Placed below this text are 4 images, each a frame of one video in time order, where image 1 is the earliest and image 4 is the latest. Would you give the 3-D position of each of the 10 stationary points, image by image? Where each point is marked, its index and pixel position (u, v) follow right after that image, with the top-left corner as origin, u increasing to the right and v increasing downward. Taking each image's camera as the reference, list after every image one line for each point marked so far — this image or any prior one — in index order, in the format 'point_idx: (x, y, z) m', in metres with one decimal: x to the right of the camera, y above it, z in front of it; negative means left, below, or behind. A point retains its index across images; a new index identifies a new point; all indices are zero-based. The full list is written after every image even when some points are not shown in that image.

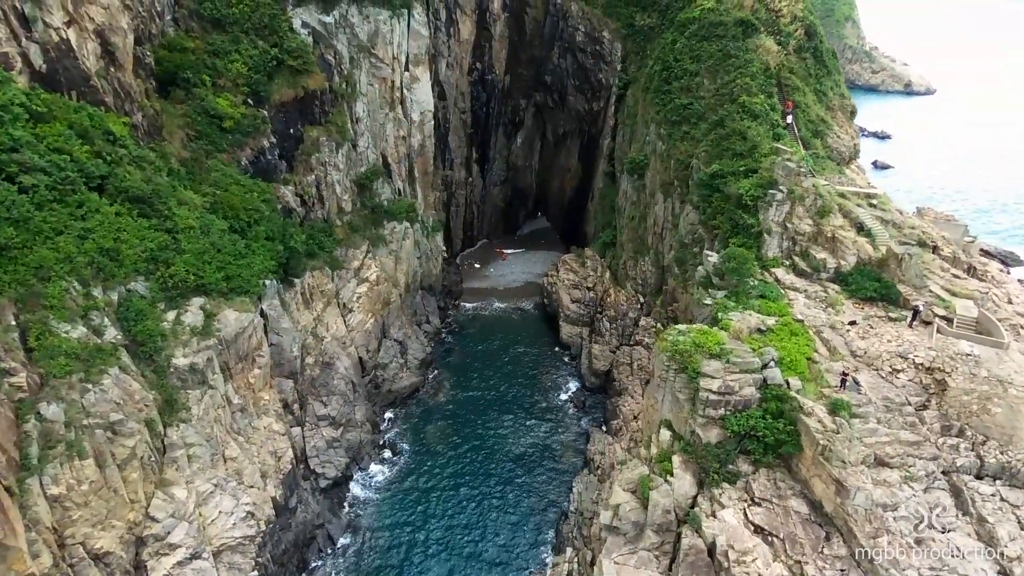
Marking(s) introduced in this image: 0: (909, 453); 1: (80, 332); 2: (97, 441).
0: (+12.2, -5.1, +18.2) m
1: (-12.6, -1.3, +17.3) m
2: (-11.5, -4.2, +16.5) m
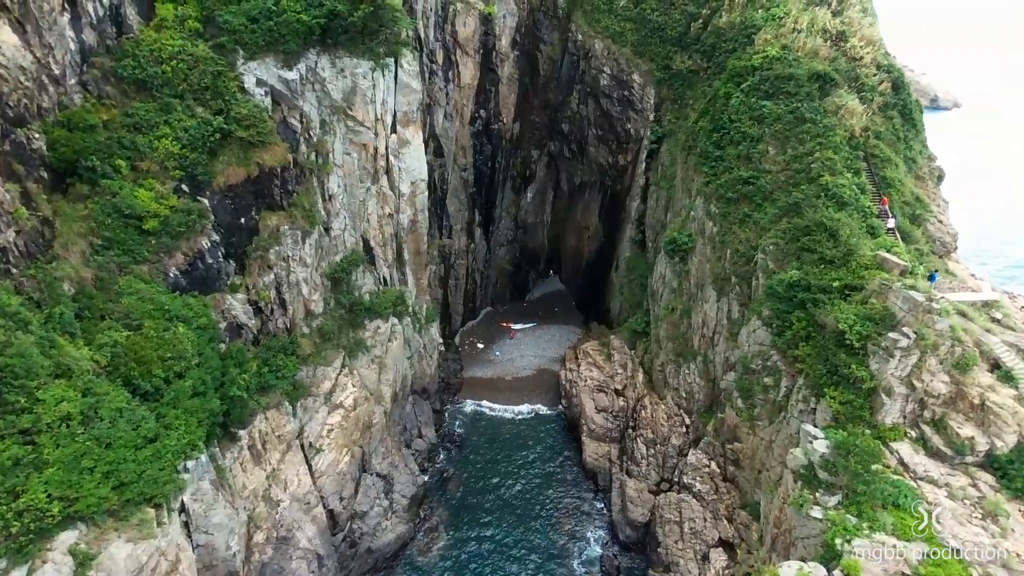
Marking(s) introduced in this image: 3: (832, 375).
0: (+12.7, -10.6, +11.2) m
1: (-12.0, -6.8, +10.3) m
2: (-11.0, -9.8, +9.5) m
3: (+10.7, -2.9, +19.8) m
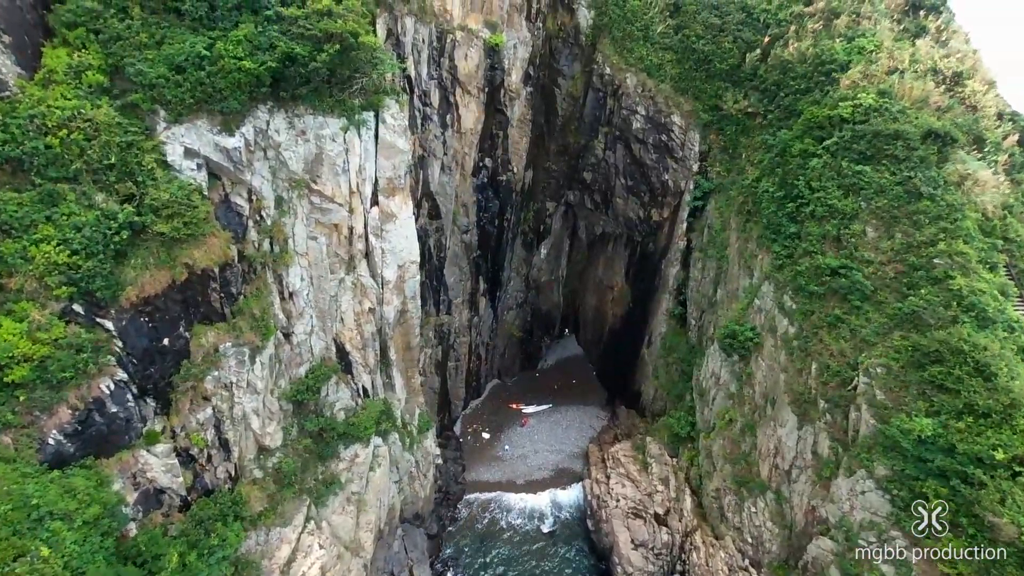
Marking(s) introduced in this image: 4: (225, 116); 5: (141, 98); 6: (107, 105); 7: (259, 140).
0: (+13.3, -15.0, +4.7) m
1: (-11.5, -11.2, +3.9) m
2: (-10.4, -14.2, +3.2) m
3: (+11.3, -7.3, +13.3) m
4: (-8.9, +5.3, +18.4) m
5: (-10.9, +5.6, +17.5) m
6: (-11.8, +5.3, +17.3) m
7: (-8.2, +4.8, +19.3) m
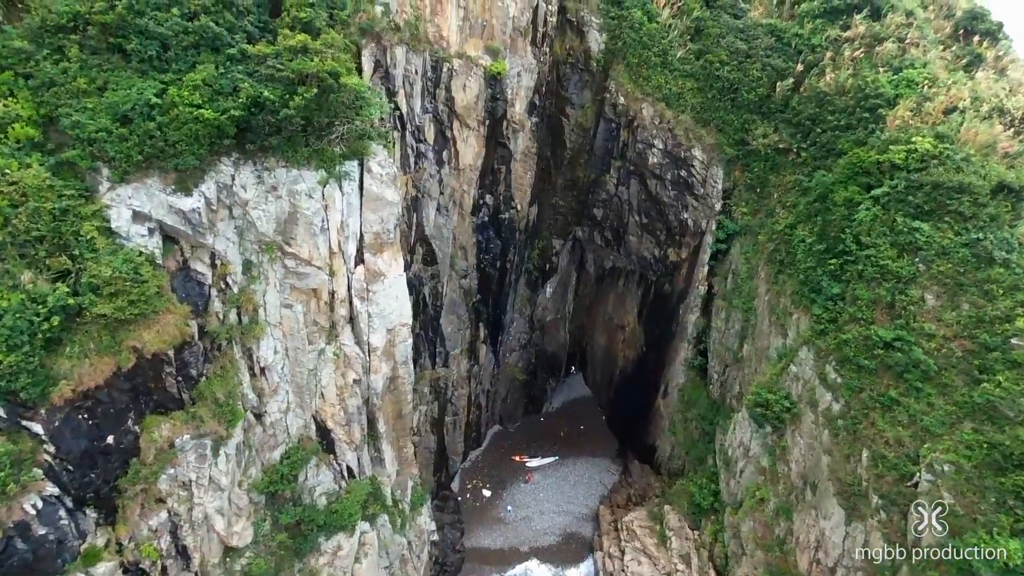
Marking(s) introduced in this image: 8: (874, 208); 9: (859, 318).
0: (+13.4, -17.3, +2.0) m
1: (-11.3, -13.5, +1.3) m
2: (-10.3, -16.5, +0.5) m
3: (+11.4, -9.5, +10.6) m
4: (-8.8, +3.1, +15.7) m
5: (-10.8, +3.3, +14.8) m
6: (-11.6, +3.1, +14.6) m
7: (-8.1, +2.5, +16.7) m
8: (+11.7, +2.6, +19.2) m
9: (+11.0, -0.9, +18.6) m
